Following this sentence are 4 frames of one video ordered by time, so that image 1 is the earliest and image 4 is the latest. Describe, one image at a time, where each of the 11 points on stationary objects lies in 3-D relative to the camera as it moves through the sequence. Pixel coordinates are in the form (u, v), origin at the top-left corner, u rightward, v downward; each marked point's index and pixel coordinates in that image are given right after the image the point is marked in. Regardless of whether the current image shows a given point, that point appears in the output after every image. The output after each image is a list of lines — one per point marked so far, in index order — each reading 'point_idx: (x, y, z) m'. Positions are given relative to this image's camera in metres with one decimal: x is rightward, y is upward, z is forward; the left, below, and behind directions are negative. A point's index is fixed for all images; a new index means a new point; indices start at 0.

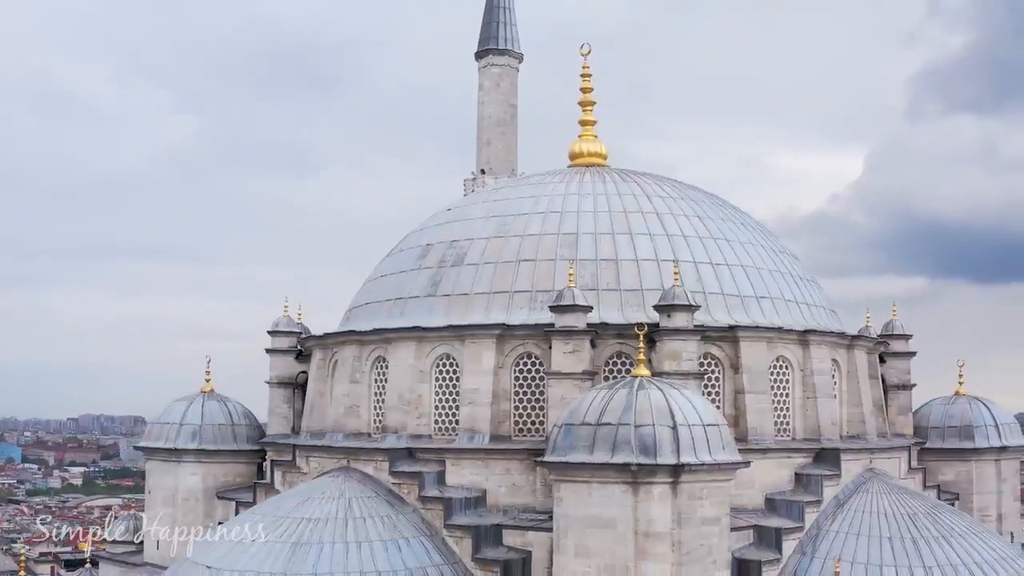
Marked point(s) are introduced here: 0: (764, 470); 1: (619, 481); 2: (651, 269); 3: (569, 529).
0: (+4.1, -2.9, +17.6) m
1: (+1.4, -2.5, +14.0) m
2: (+2.5, +0.3, +19.1) m
3: (+0.8, -3.2, +14.3) m
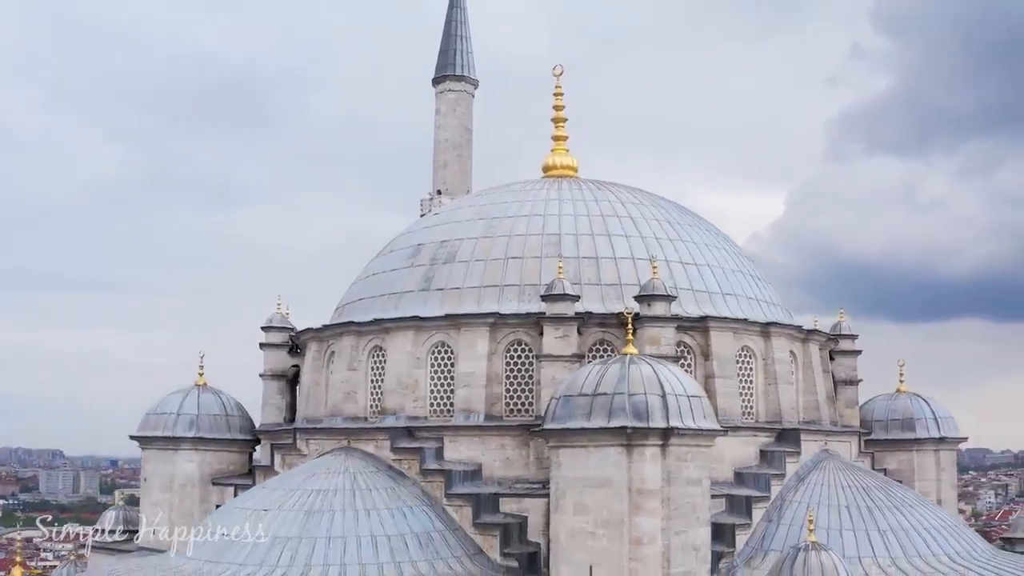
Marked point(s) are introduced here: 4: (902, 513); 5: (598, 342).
0: (+3.9, -2.8, +19.3) m
1: (+1.5, -2.2, +15.5) m
2: (+2.2, +0.4, +20.8) m
3: (+0.8, -3.0, +15.8) m
4: (+6.6, -3.8, +18.4) m
5: (+1.5, -0.9, +19.2) m
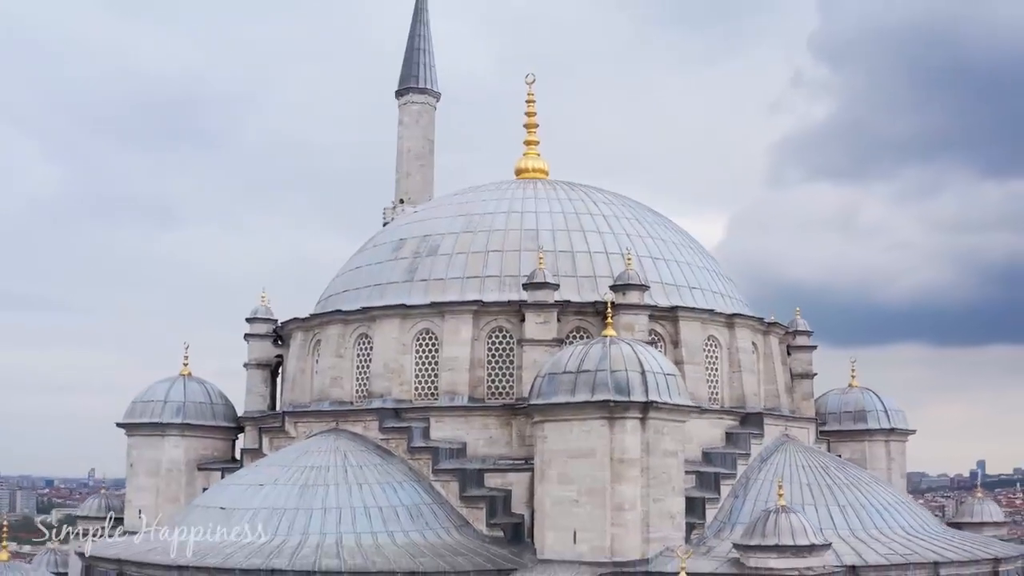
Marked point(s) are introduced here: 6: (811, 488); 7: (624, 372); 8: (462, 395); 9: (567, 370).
0: (+3.6, -2.7, +20.5) m
1: (+1.3, -2.0, +16.6) m
2: (+1.8, +0.6, +22.0) m
3: (+0.6, -2.7, +16.9) m
4: (+6.3, -3.7, +19.7) m
5: (+1.2, -0.8, +20.3) m
6: (+5.4, -3.6, +19.6) m
7: (+1.7, -1.3, +16.8) m
8: (-0.9, -2.0, +19.9) m
9: (+0.9, -1.3, +17.2) m
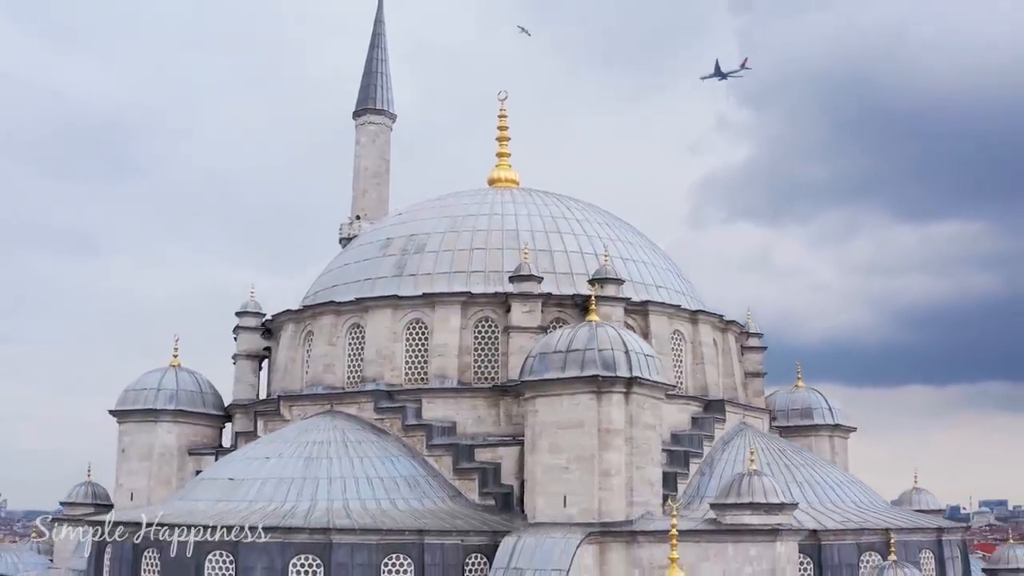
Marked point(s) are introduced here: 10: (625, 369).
0: (+3.3, -2.6, +22.3) m
1: (+1.3, -1.7, +18.3) m
2: (+1.4, +0.6, +23.7) m
3: (+0.6, -2.5, +18.5) m
4: (+6.0, -3.6, +21.6) m
5: (+0.9, -0.6, +21.9) m
6: (+5.1, -3.5, +21.4) m
7: (+1.7, -1.1, +18.5) m
8: (-1.2, -1.8, +21.3) m
9: (+0.8, -1.1, +18.8) m
10: (+1.9, -1.4, +18.4) m
